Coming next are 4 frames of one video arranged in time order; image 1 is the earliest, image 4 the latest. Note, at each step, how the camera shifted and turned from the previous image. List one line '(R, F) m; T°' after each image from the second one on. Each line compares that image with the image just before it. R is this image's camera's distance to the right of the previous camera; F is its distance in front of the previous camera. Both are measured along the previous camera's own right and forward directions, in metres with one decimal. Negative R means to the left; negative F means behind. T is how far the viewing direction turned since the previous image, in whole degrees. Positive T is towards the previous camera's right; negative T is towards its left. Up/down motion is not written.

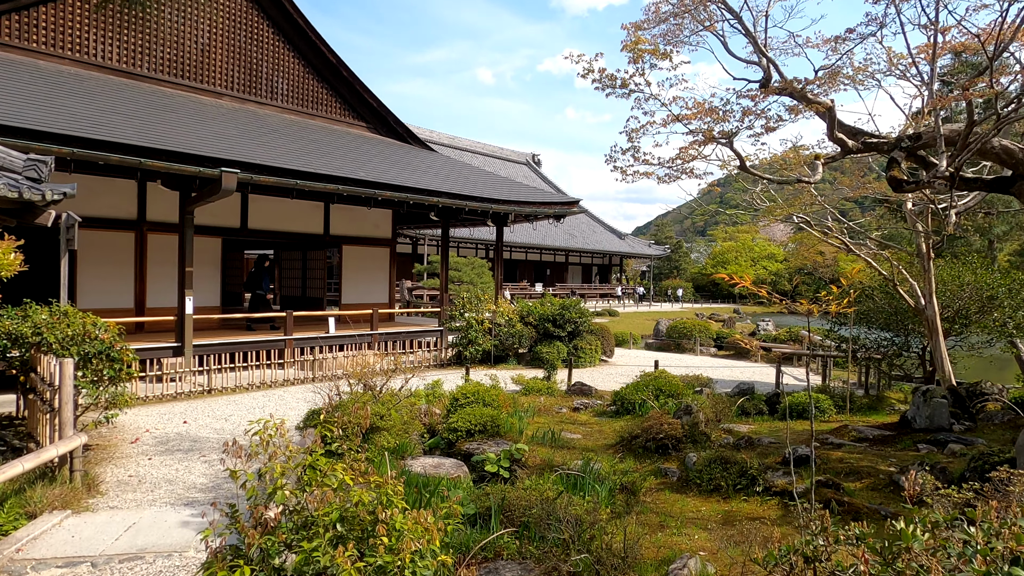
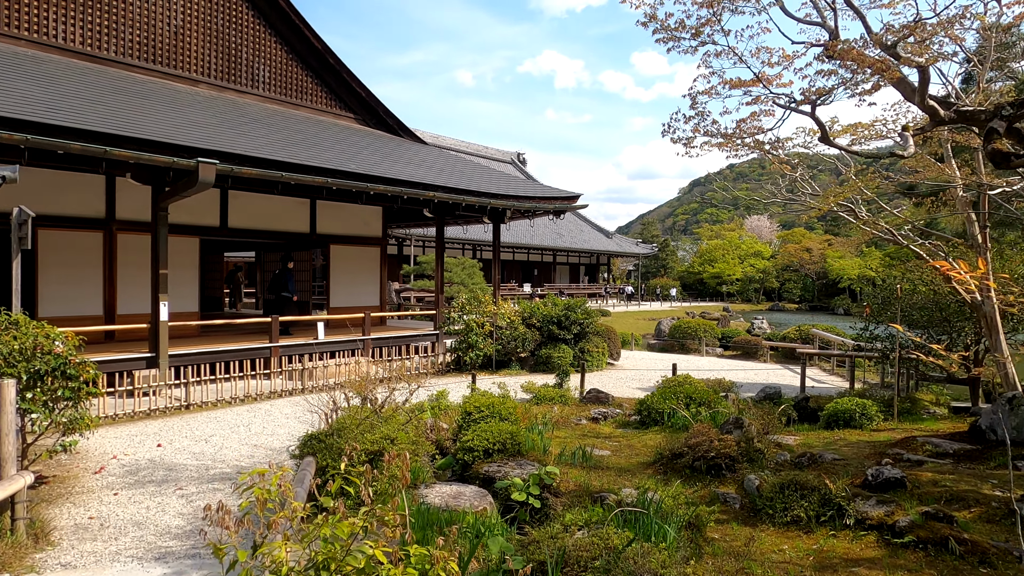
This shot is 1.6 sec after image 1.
(-0.3, +0.7) m; +1°
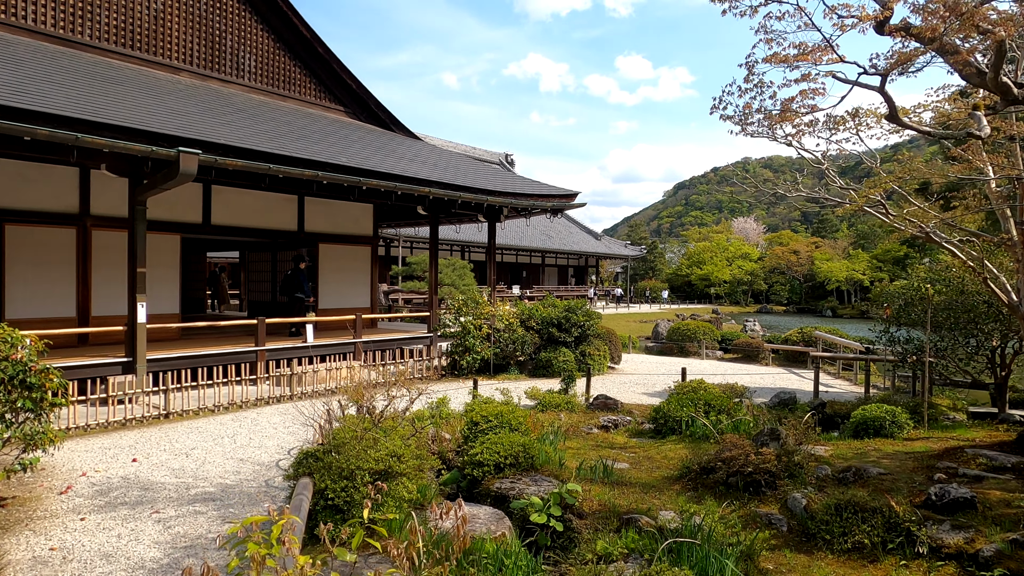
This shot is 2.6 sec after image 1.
(-0.2, +0.4) m; +1°
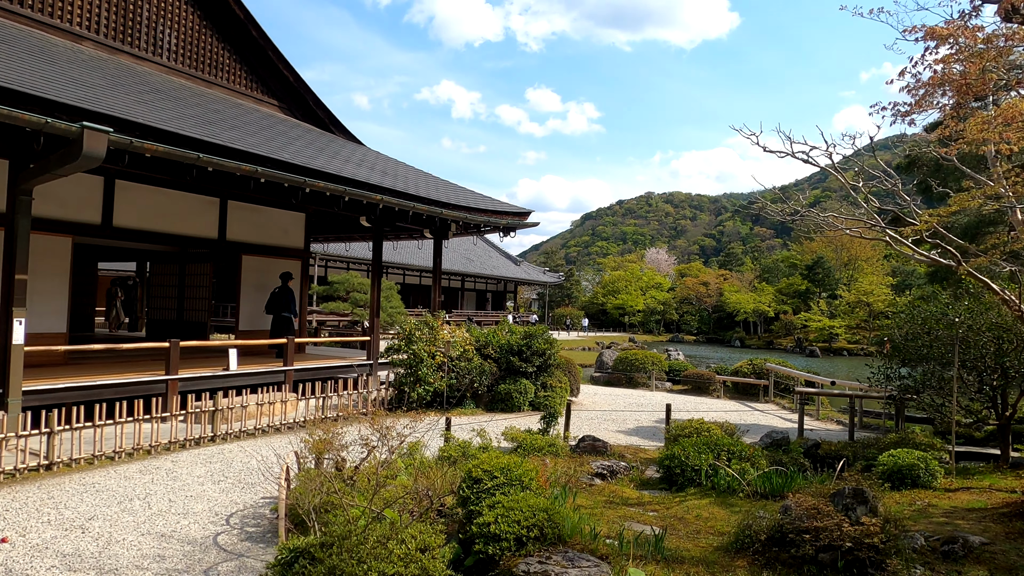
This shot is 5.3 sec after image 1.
(-0.7, +1.0) m; +8°
